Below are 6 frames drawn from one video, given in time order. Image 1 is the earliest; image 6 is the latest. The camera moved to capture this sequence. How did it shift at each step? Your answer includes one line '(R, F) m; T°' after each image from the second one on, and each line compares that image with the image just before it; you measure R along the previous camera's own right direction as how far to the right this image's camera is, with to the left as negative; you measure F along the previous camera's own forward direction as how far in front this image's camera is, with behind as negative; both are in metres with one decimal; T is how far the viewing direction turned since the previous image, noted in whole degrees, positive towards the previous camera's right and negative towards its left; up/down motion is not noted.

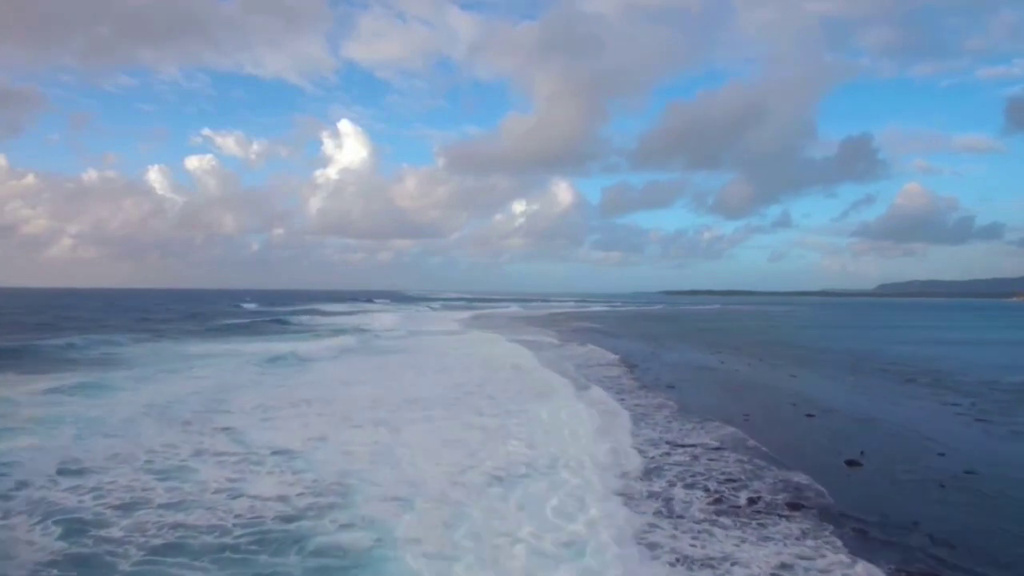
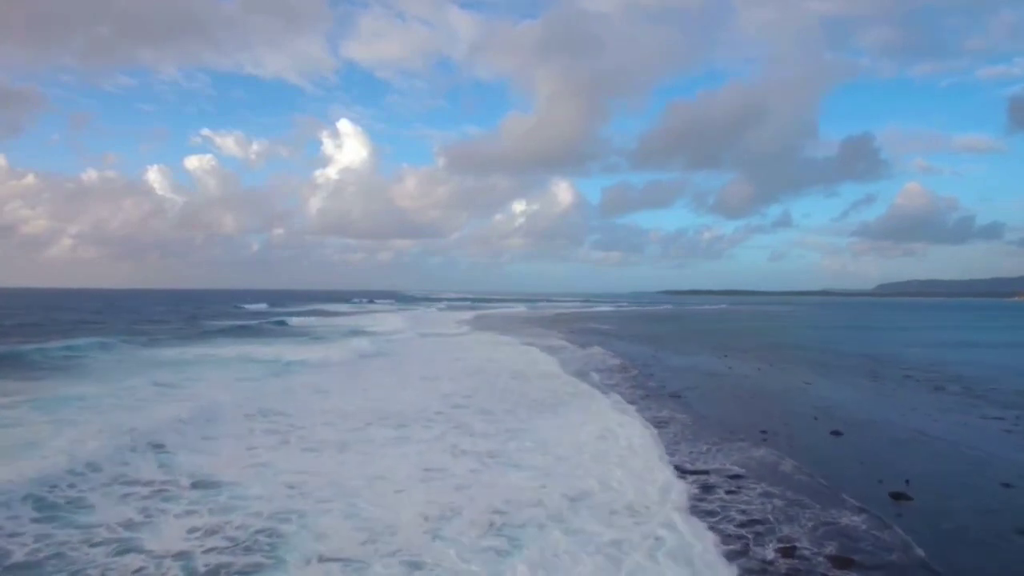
(0.0, +0.5) m; 0°
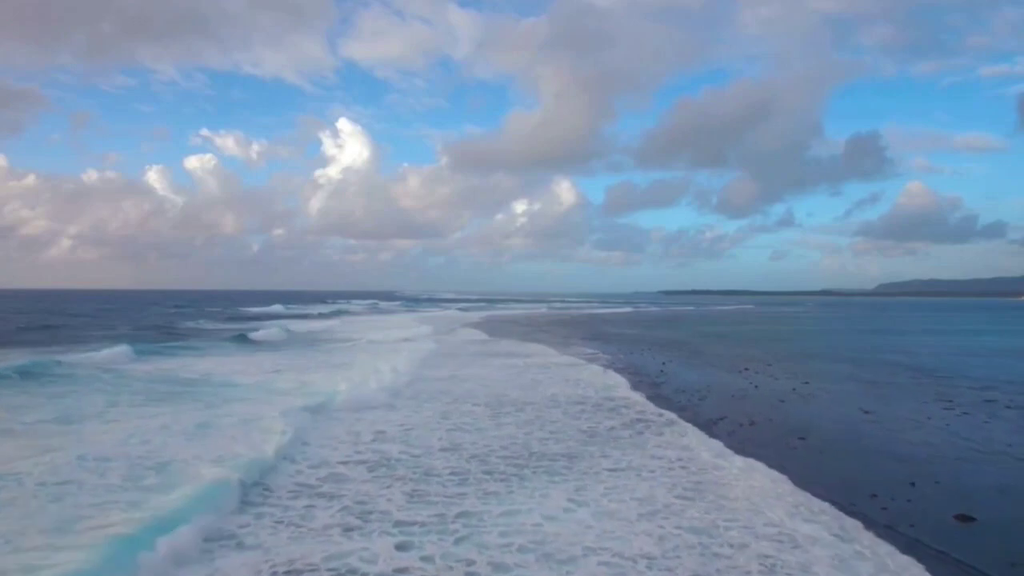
(-0.3, -0.2) m; 0°
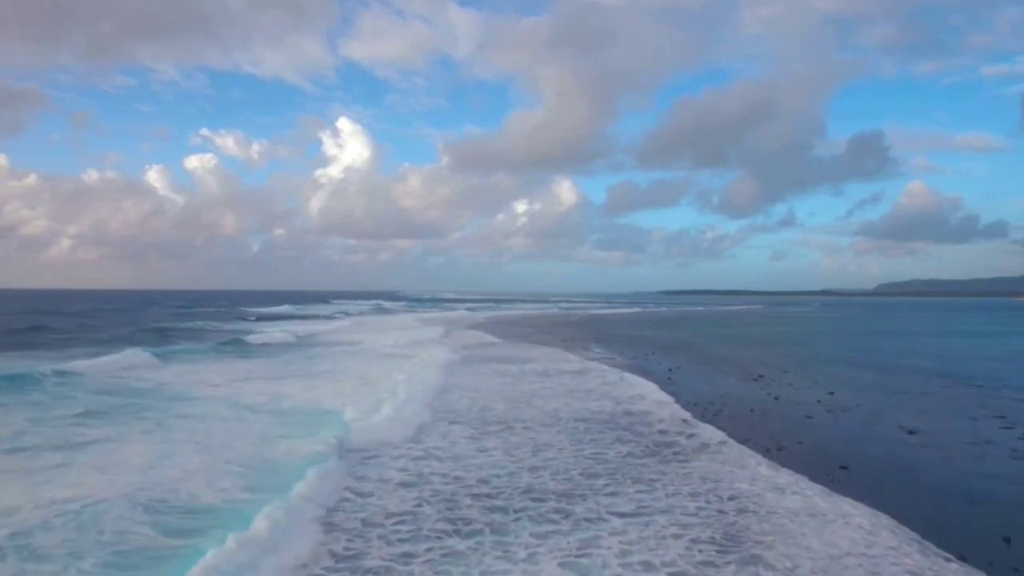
(-0.3, +0.4) m; 0°
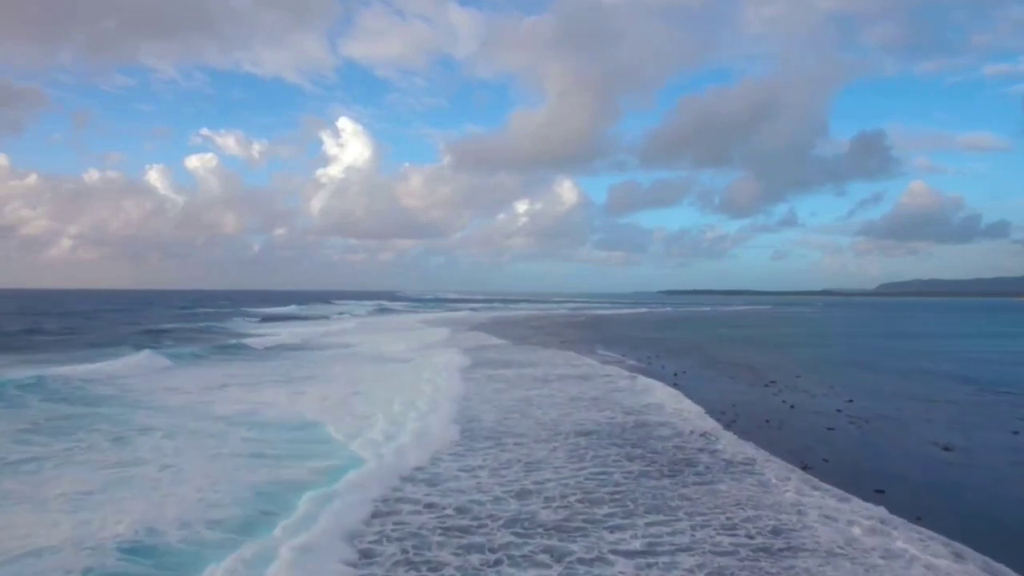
(-0.3, +0.5) m; 0°
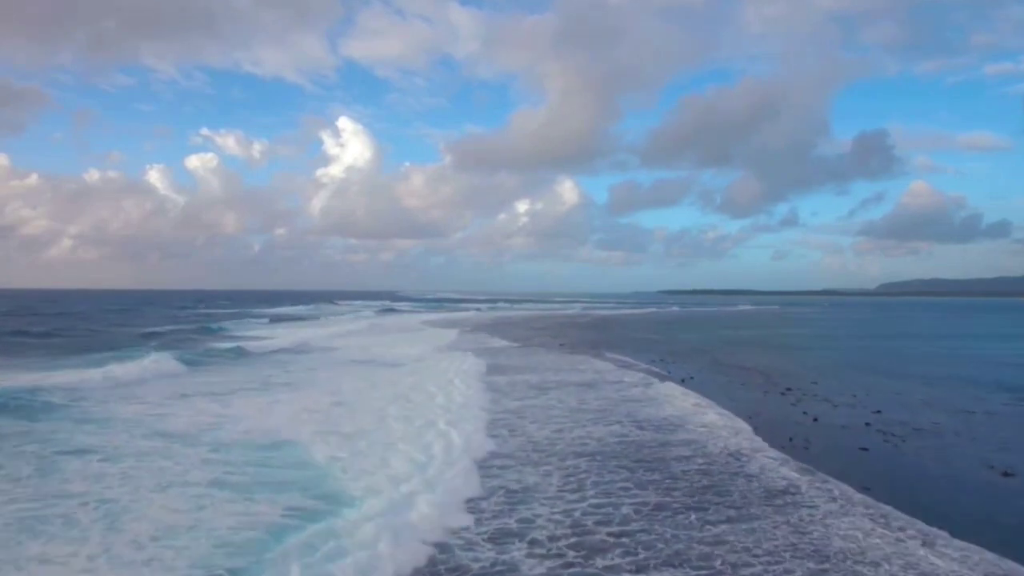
(-0.1, +0.4) m; 0°
